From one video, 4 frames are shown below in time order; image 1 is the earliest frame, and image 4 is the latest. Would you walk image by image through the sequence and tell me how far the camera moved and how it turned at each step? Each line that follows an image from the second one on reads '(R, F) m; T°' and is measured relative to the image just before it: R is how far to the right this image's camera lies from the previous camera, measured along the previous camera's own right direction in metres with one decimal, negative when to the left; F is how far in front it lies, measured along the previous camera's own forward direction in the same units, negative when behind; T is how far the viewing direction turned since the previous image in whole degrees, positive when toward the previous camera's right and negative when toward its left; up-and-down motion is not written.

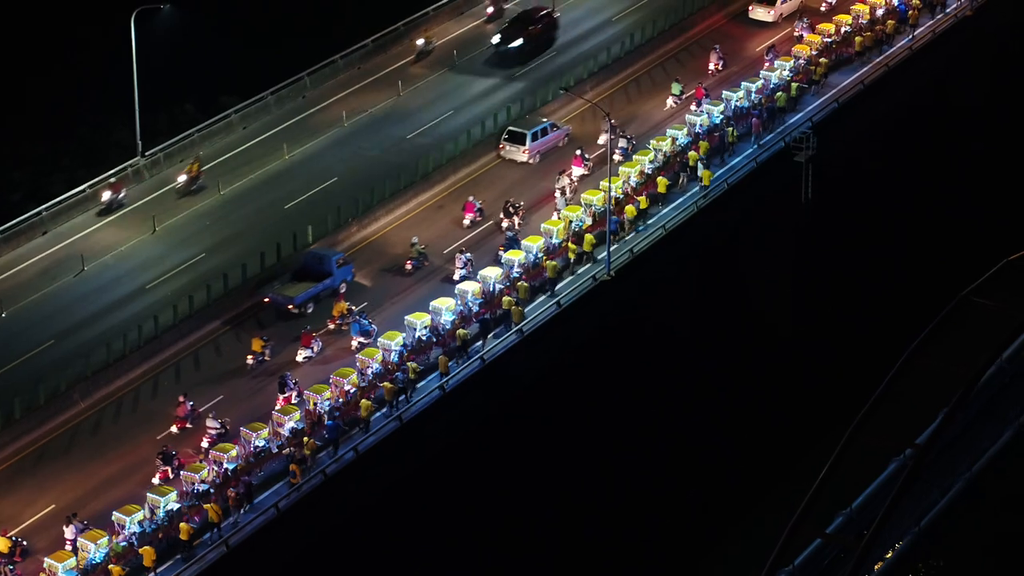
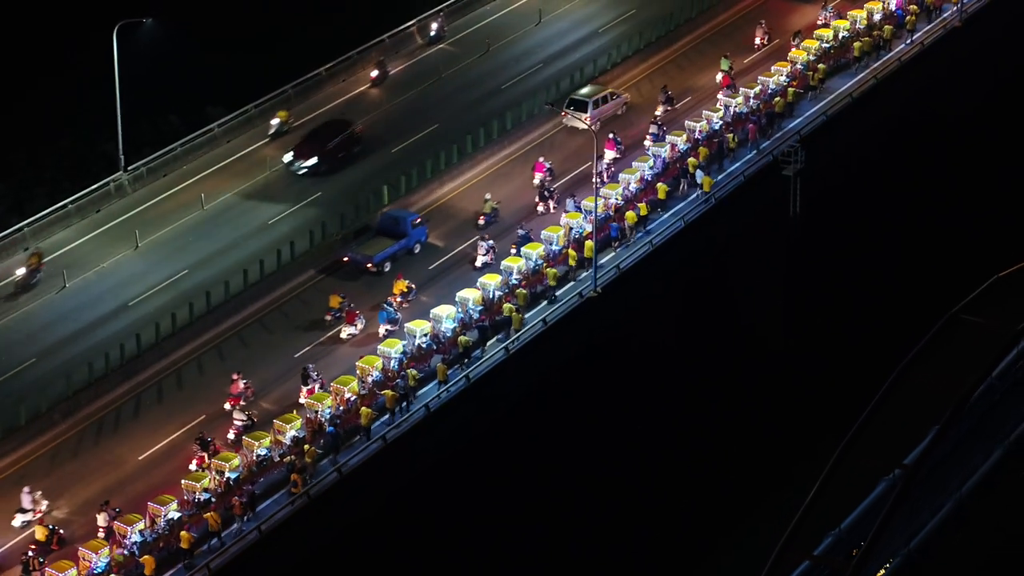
(-0.5, +0.6) m; +1°
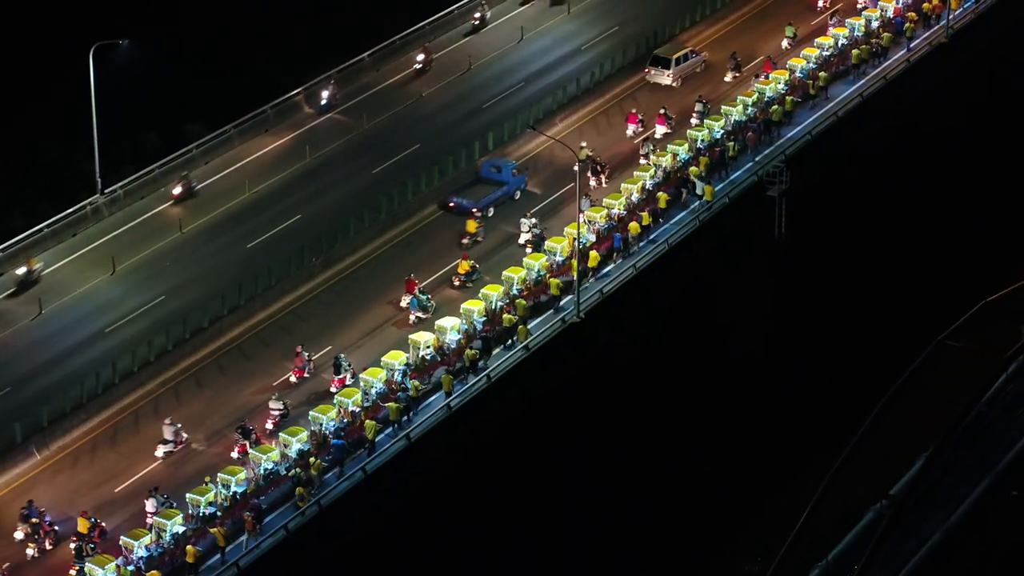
(-0.8, +0.8) m; +1°
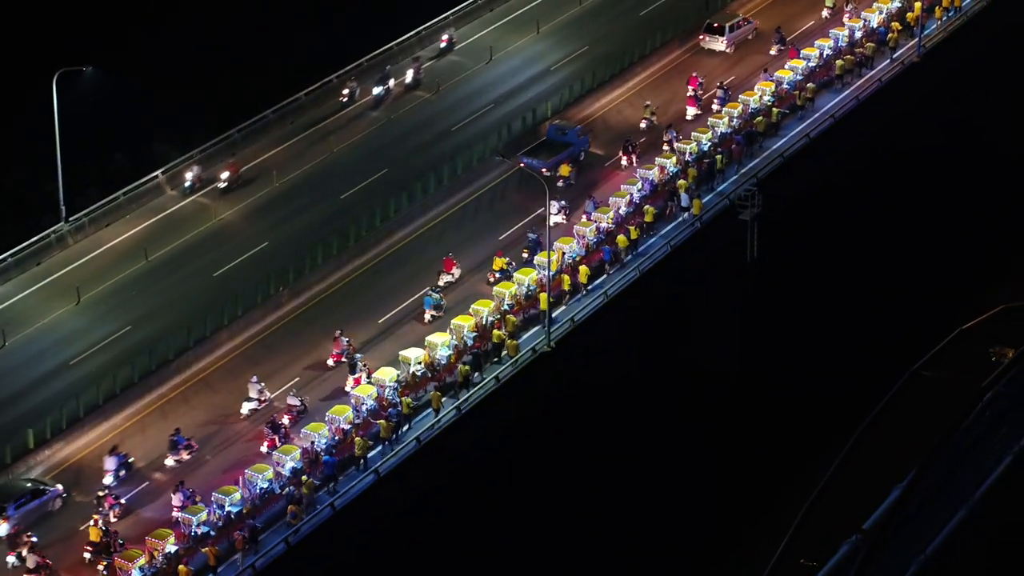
(-0.7, +0.8) m; +2°
